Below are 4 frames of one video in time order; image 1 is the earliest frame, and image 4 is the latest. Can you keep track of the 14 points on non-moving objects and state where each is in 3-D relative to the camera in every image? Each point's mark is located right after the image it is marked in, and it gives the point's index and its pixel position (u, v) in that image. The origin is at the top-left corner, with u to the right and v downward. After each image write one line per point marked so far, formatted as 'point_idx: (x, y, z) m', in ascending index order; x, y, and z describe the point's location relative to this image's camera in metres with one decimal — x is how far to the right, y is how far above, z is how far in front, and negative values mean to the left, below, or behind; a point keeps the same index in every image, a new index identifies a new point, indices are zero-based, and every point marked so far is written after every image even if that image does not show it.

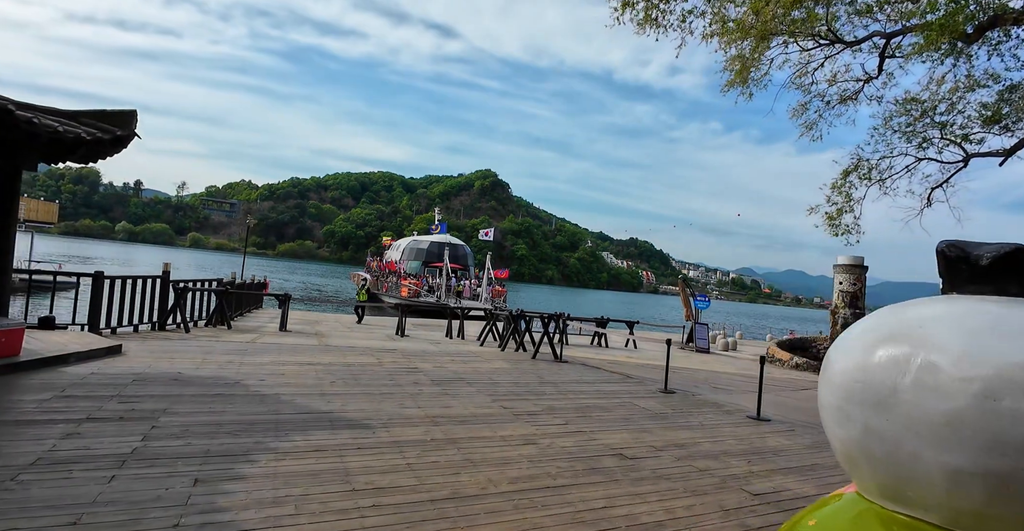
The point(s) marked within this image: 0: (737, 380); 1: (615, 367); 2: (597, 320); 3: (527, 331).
0: (+5.0, -2.6, +12.4) m
1: (+2.2, -2.2, +12.1) m
2: (+2.5, -1.7, +17.2) m
3: (+0.3, -1.6, +13.2) m
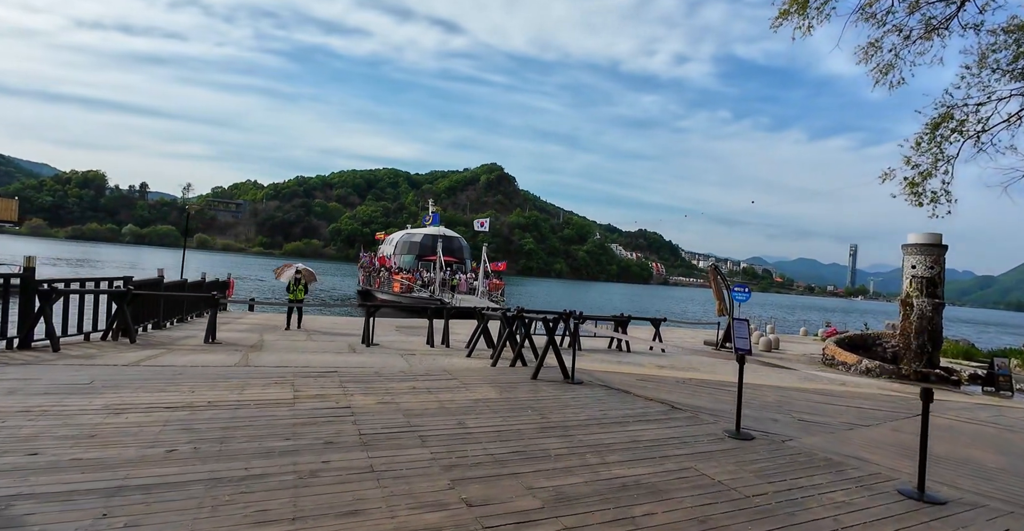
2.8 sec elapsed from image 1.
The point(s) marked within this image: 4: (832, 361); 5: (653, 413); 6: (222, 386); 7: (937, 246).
0: (+4.9, -2.2, +8.9) m
1: (+2.2, -1.9, +8.7) m
2: (+2.5, -1.3, +13.8) m
3: (+0.2, -1.3, +9.8) m
4: (+10.0, -3.0, +17.3) m
5: (+1.8, -1.8, +6.9) m
6: (-3.3, -1.4, +6.4) m
7: (+12.9, +0.6, +17.1) m
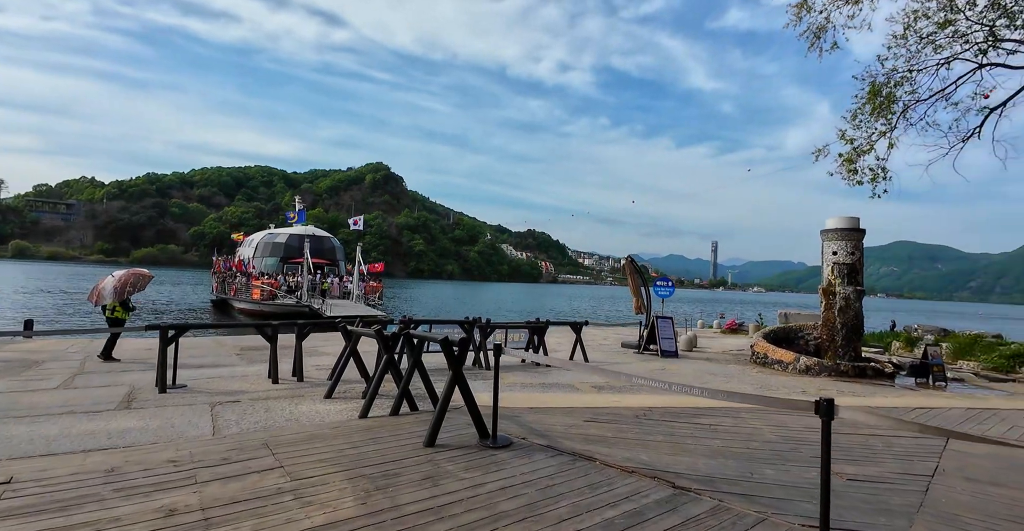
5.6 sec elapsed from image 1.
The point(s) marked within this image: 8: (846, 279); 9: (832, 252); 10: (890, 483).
0: (+3.7, -2.0, +6.4) m
1: (+1.0, -1.7, +5.6) m
2: (+0.4, -1.2, +10.7) m
3: (-1.1, -1.2, +6.4) m
4: (+7.1, -2.6, +15.6) m
5: (+1.0, -1.6, +3.8) m
6: (-3.9, -1.4, +2.3) m
7: (+9.9, +1.0, +15.9) m
8: (+9.5, -0.4, +15.7) m
9: (+9.4, +0.4, +16.3) m
10: (+3.4, -1.9, +5.0) m
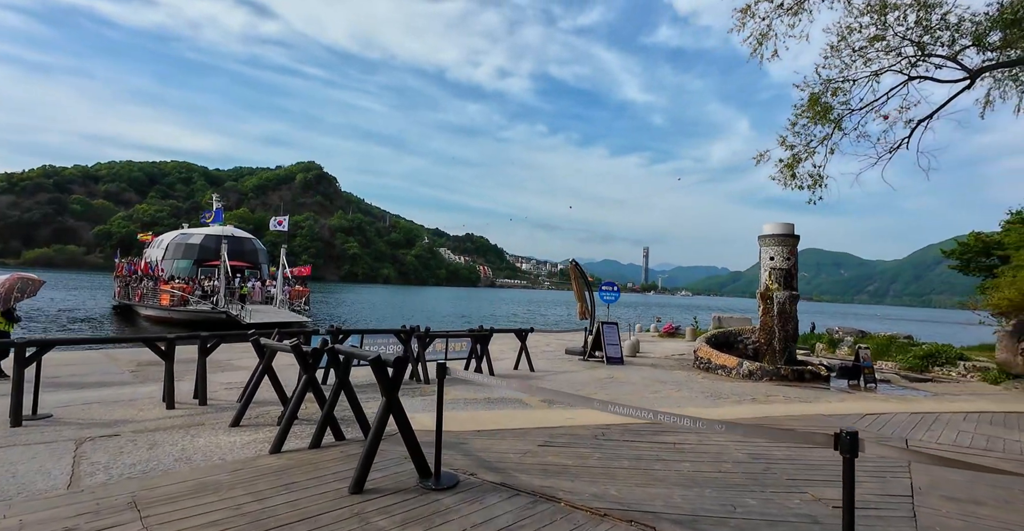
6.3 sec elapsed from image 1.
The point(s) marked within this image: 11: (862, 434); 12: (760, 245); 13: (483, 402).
0: (+3.1, -2.0, +6.0) m
1: (+0.5, -1.8, +4.9) m
2: (-0.7, -1.2, +9.9) m
3: (-1.6, -1.2, +5.4) m
4: (+5.4, -2.8, +15.5) m
5: (+0.7, -1.7, +3.1) m
6: (-4.0, -1.3, +1.0) m
7: (+8.2, +0.9, +16.2) m
8: (+7.8, -0.5, +15.9) m
9: (+7.7, +0.3, +16.4) m
10: (+3.0, -2.0, +4.6) m
11: (+4.6, -2.1, +7.0) m
12: (+7.6, +0.6, +16.9) m
13: (-0.4, -1.9, +7.9) m
